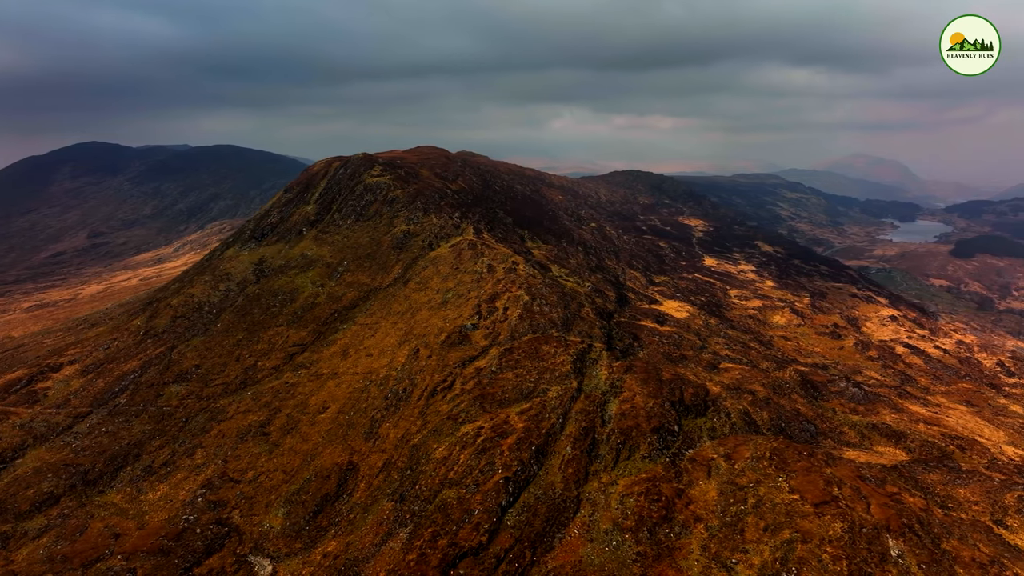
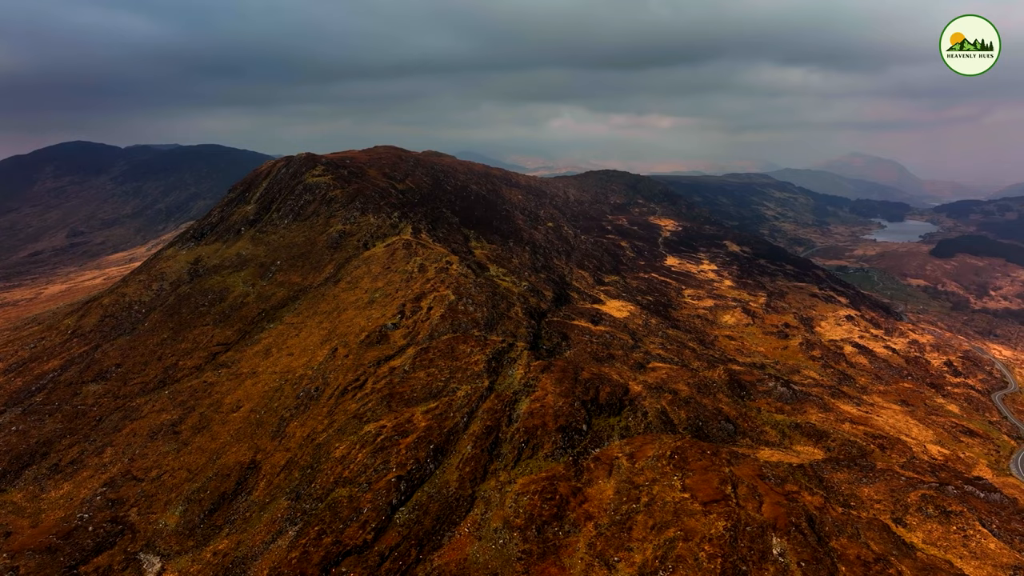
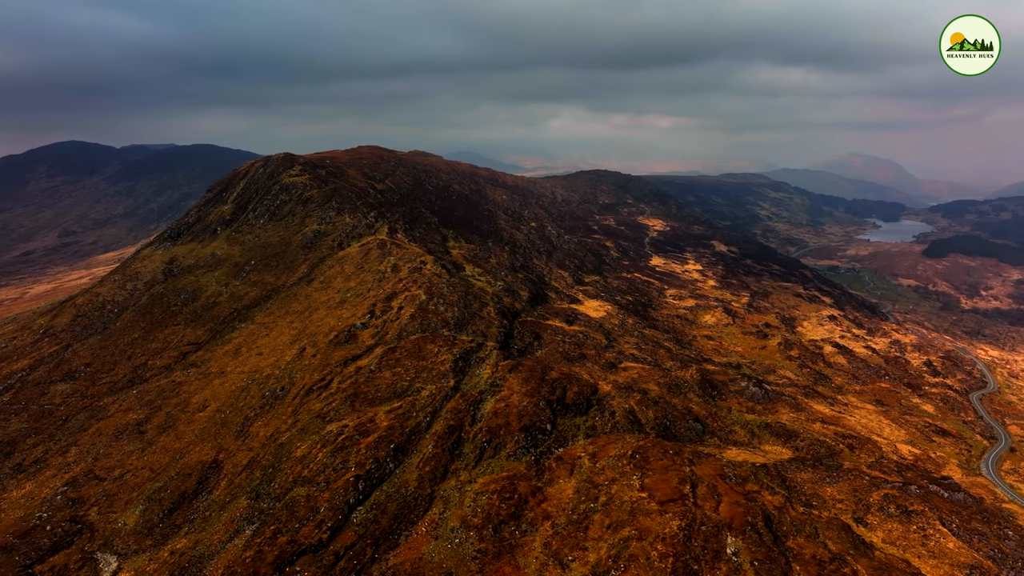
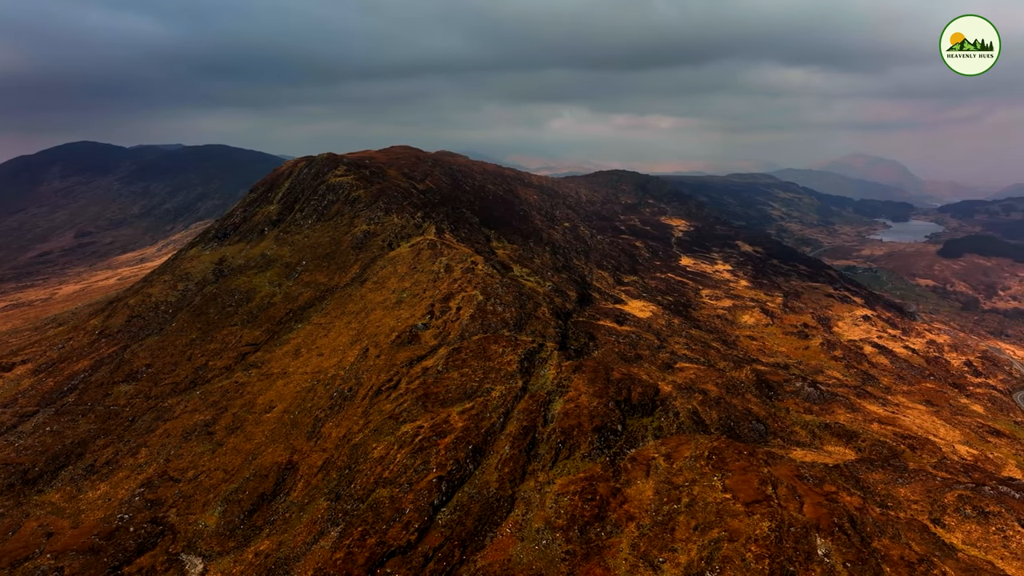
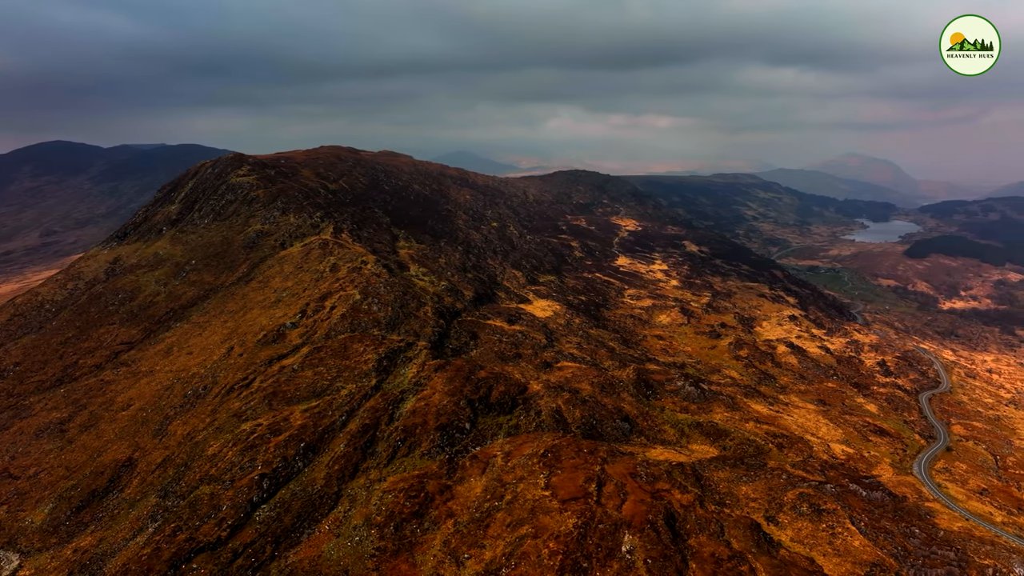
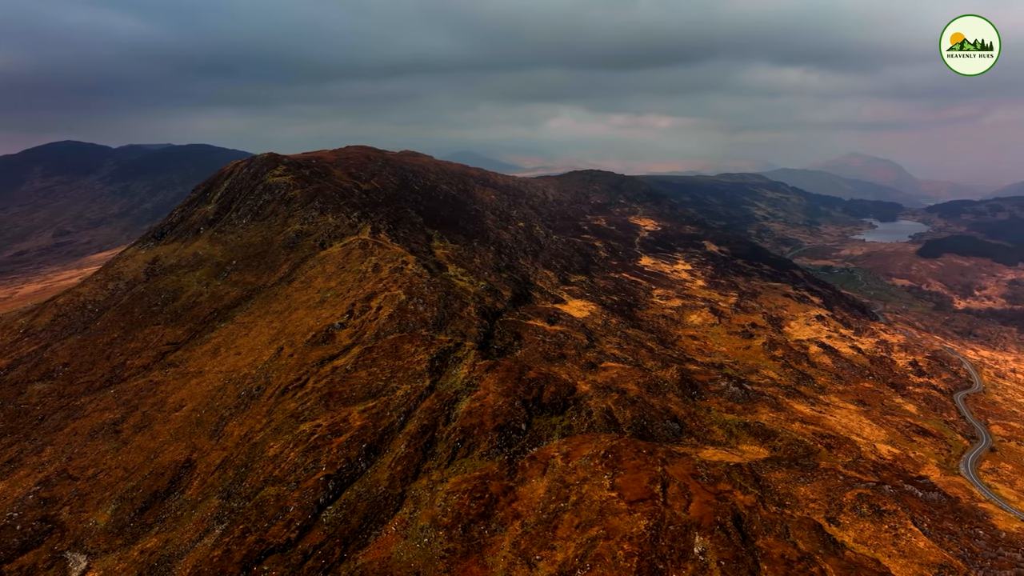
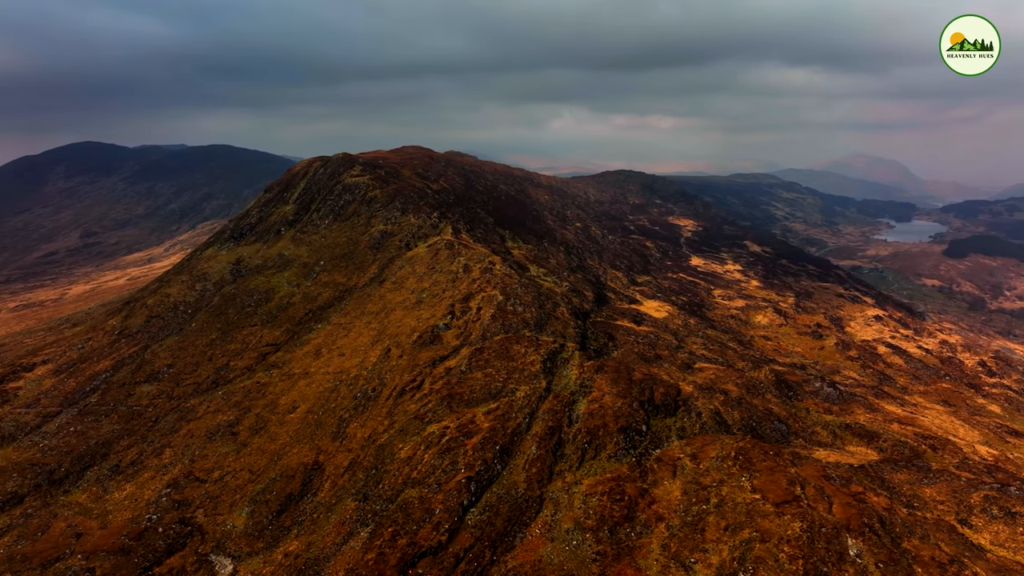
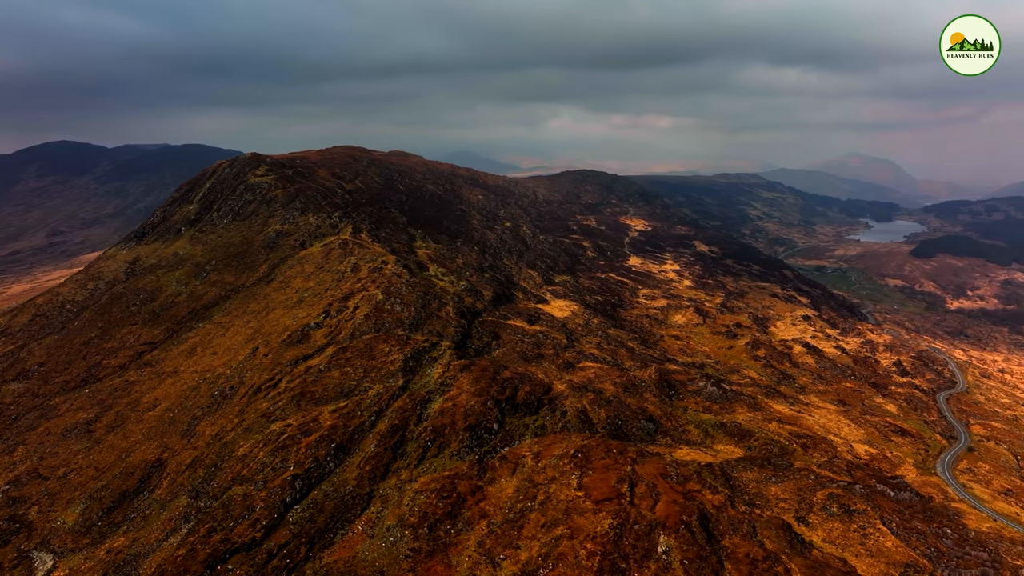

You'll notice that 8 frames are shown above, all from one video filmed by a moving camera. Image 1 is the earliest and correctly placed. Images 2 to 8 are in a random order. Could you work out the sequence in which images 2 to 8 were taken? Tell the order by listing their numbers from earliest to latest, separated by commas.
7, 4, 2, 3, 6, 8, 5
